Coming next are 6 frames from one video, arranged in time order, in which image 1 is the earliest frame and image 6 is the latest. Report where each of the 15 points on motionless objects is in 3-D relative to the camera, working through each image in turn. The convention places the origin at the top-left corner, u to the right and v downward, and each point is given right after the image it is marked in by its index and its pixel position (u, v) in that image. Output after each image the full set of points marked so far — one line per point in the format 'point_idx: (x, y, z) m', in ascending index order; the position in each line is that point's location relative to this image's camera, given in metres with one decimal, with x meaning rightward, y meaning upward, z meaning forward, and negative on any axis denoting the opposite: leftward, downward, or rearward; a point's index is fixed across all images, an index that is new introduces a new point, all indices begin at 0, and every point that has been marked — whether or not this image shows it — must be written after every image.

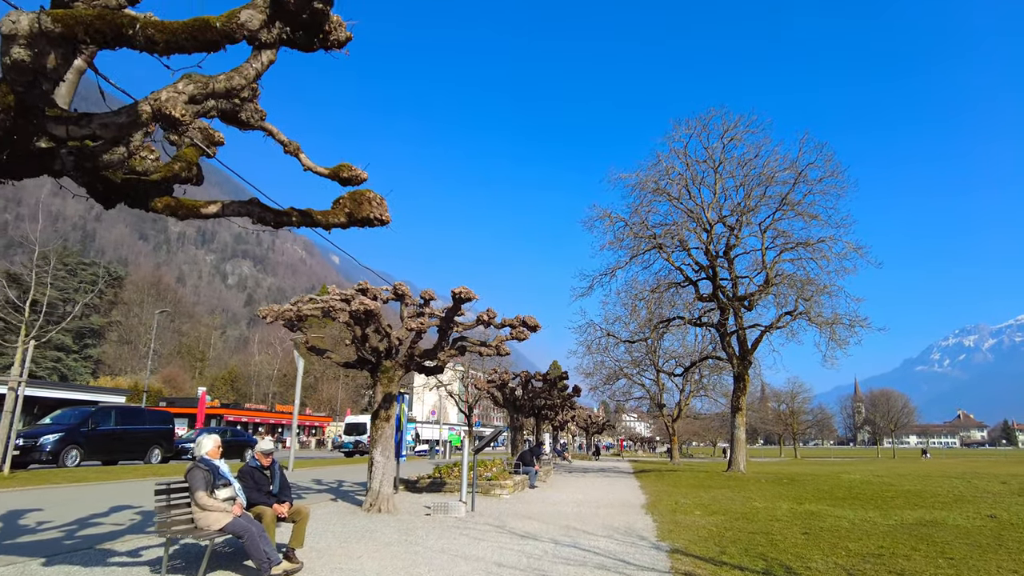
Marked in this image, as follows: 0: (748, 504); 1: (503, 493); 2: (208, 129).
0: (+5.5, -5.0, +15.0) m
1: (-0.2, -5.4, +16.8) m
2: (-3.2, +1.7, +6.7) m
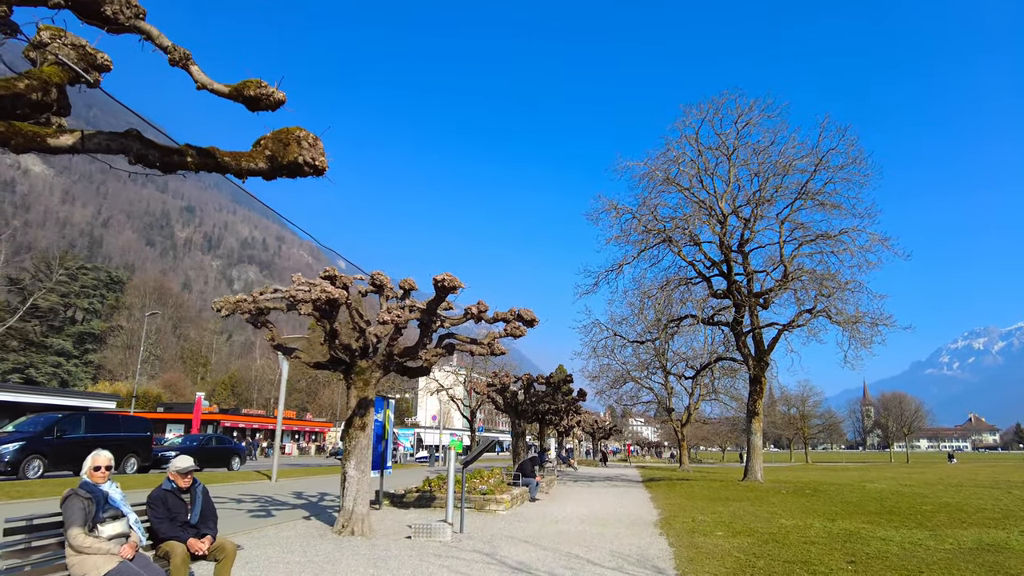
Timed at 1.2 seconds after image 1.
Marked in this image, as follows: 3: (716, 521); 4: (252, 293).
0: (+5.4, -4.8, +13.2) m
1: (-0.3, -5.2, +15.1) m
2: (-3.4, +1.9, +5.1) m
3: (+4.3, -4.9, +13.6) m
4: (-4.4, -0.1, +11.0) m
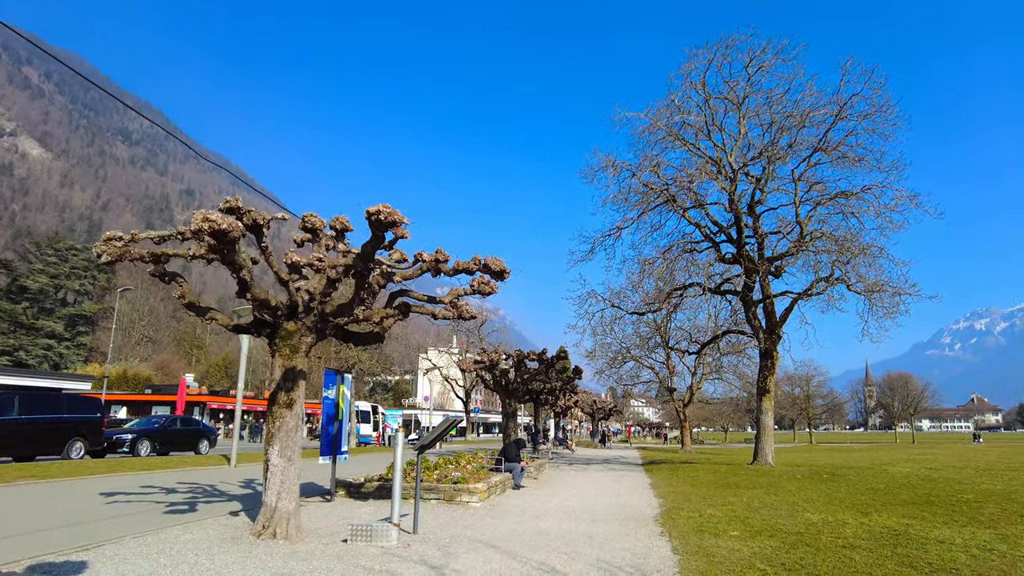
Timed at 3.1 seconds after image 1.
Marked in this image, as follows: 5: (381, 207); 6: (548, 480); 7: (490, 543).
0: (+4.9, -3.9, +11.0) m
1: (-0.8, -4.3, +12.9) m
2: (-3.9, +2.5, +2.7) m
3: (+3.8, -4.0, +11.3) m
4: (-5.0, +0.7, +8.6) m
5: (-1.6, +1.0, +8.1) m
6: (+1.0, -5.6, +18.7) m
7: (-0.3, -3.5, +9.0) m
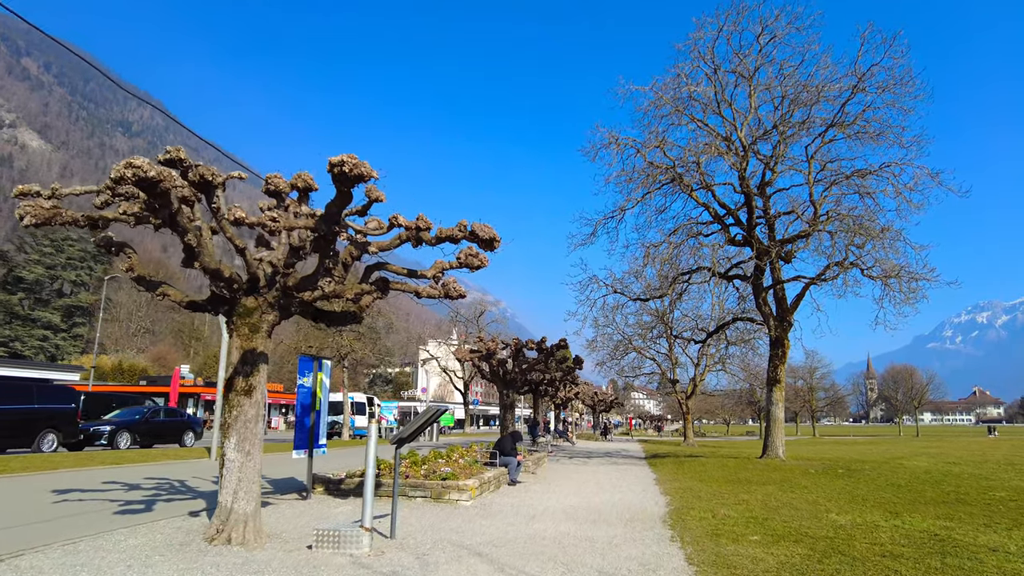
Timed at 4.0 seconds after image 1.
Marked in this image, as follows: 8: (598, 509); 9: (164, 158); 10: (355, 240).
0: (+4.8, -3.5, +9.8) m
1: (-0.9, -3.8, +11.7) m
2: (-4.0, +2.8, +1.5) m
3: (+3.7, -3.6, +10.2) m
4: (-5.1, +1.1, +7.4) m
5: (-1.8, +1.4, +6.9) m
6: (+0.9, -5.1, +17.6) m
7: (-0.4, -3.2, +7.8) m
8: (+1.5, -3.9, +11.4) m
9: (-3.8, +1.4, +7.1) m
10: (-2.2, +0.7, +9.0) m
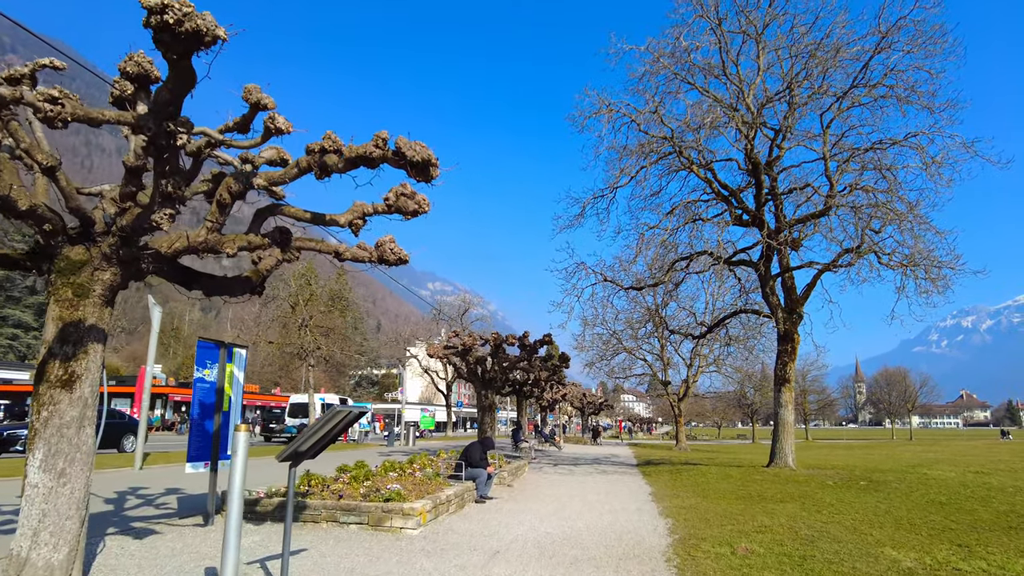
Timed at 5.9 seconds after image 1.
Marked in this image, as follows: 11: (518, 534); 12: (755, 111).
0: (+4.2, -3.1, +7.3) m
1: (-1.5, -3.4, +9.2) m
2: (-4.4, +3.4, -1.1) m
3: (+3.1, -3.2, +7.7) m
4: (-5.6, +1.6, +4.8) m
5: (-2.2, +1.9, +4.3) m
6: (+0.3, -4.7, +15.0) m
7: (-0.9, -2.7, +5.3) m
8: (+0.9, -3.4, +8.8) m
9: (-4.3, +1.9, +4.5) m
10: (-2.7, +1.2, +6.4) m
11: (+0.1, -3.6, +9.4) m
12: (+7.1, +5.2, +18.9) m
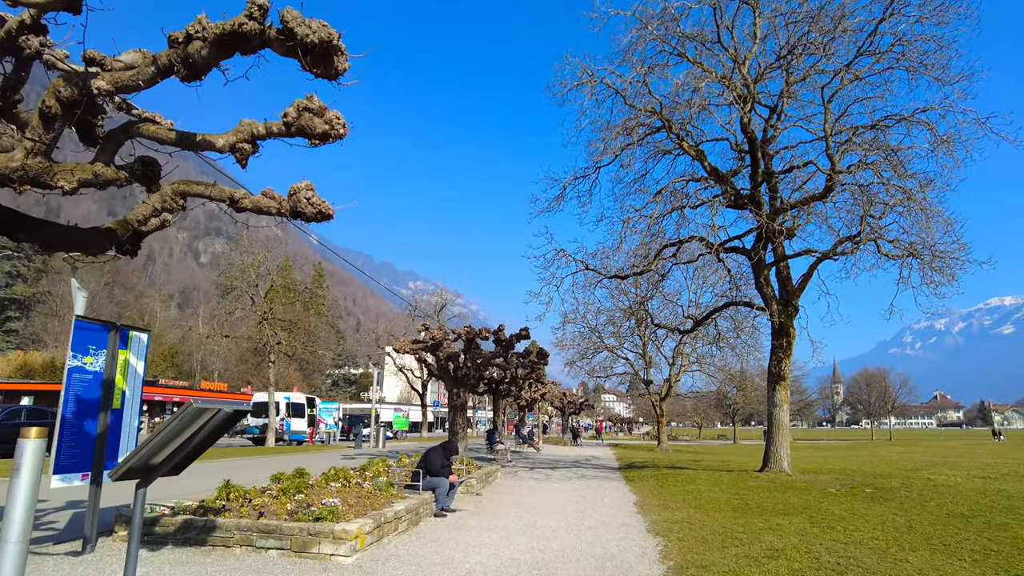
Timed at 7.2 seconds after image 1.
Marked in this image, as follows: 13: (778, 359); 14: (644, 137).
0: (+3.8, -2.8, +5.7) m
1: (-2.0, -3.0, +7.4) m
2: (-4.6, +3.7, -3.0) m
3: (+2.7, -2.9, +6.0) m
4: (-5.9, +2.0, +2.9) m
5: (-2.5, +2.2, +2.5) m
6: (-0.4, -4.3, +13.3) m
7: (-1.3, -2.4, +3.5) m
8: (+0.5, -3.1, +7.1) m
9: (-4.6, +2.3, +2.6) m
10: (-3.1, +1.5, +4.6) m
11: (-0.4, -3.2, +7.6) m
12: (+6.4, +5.5, +17.4) m
13: (+7.6, -2.0, +18.5) m
14: (+3.7, +4.2, +17.9) m
